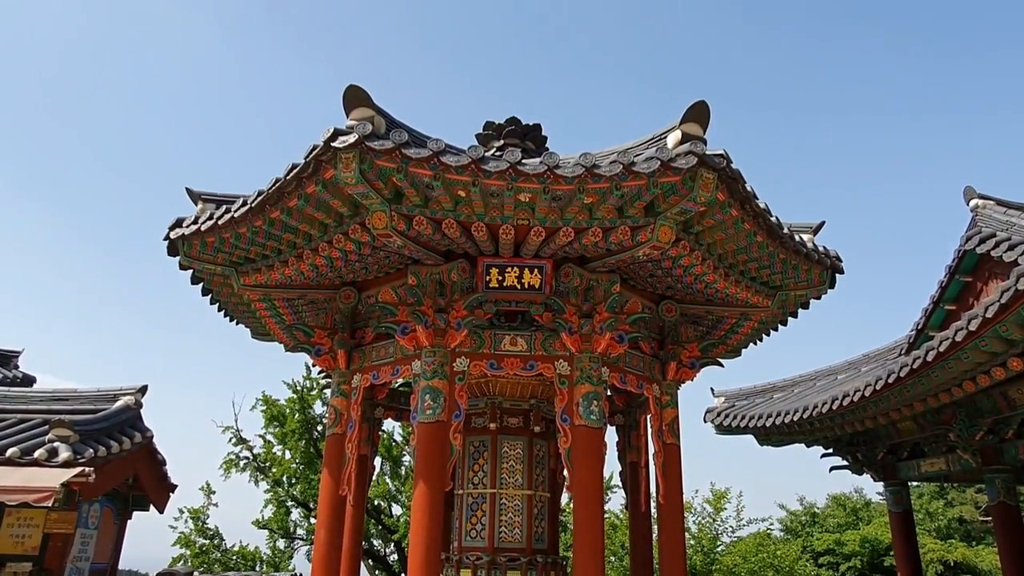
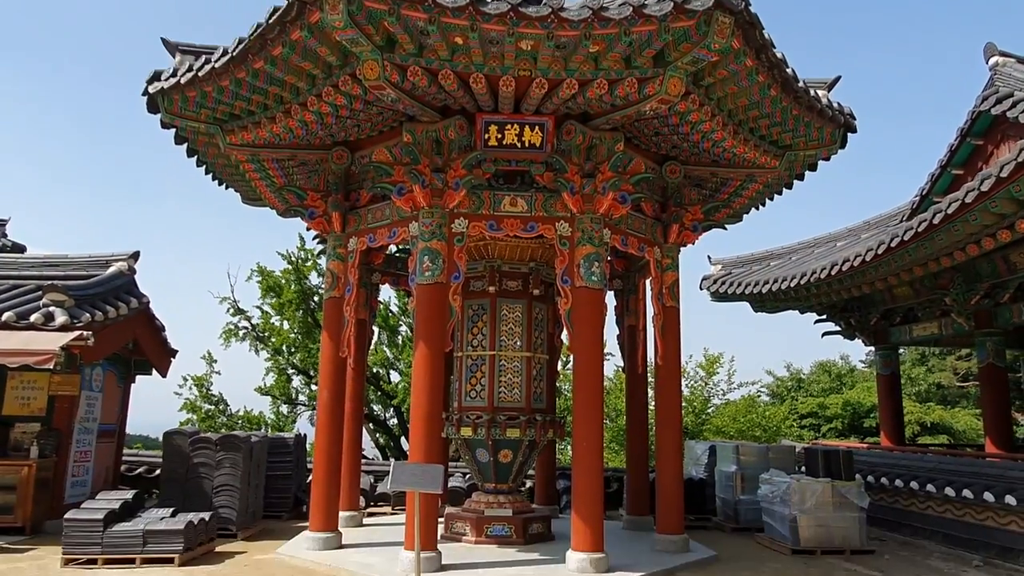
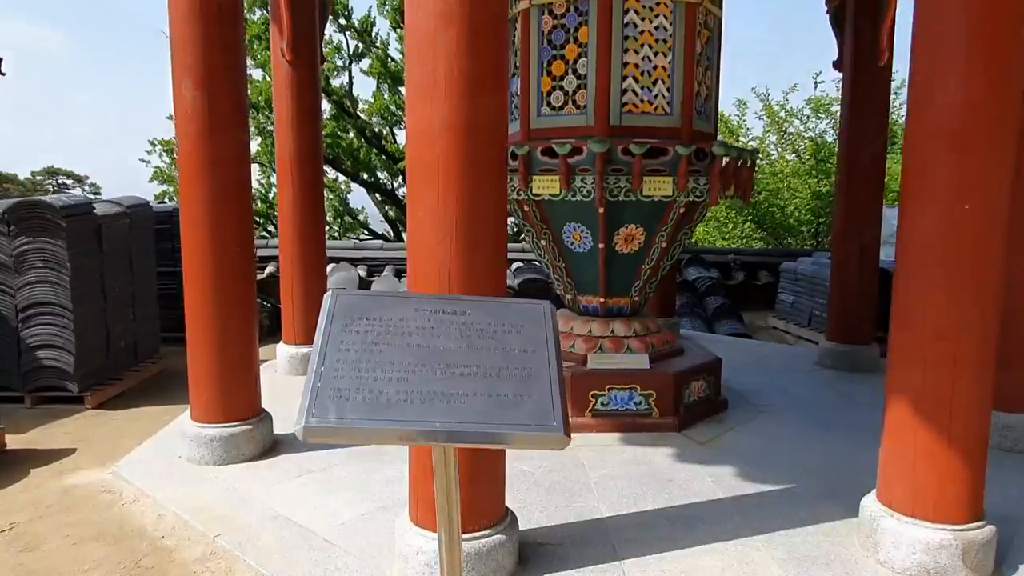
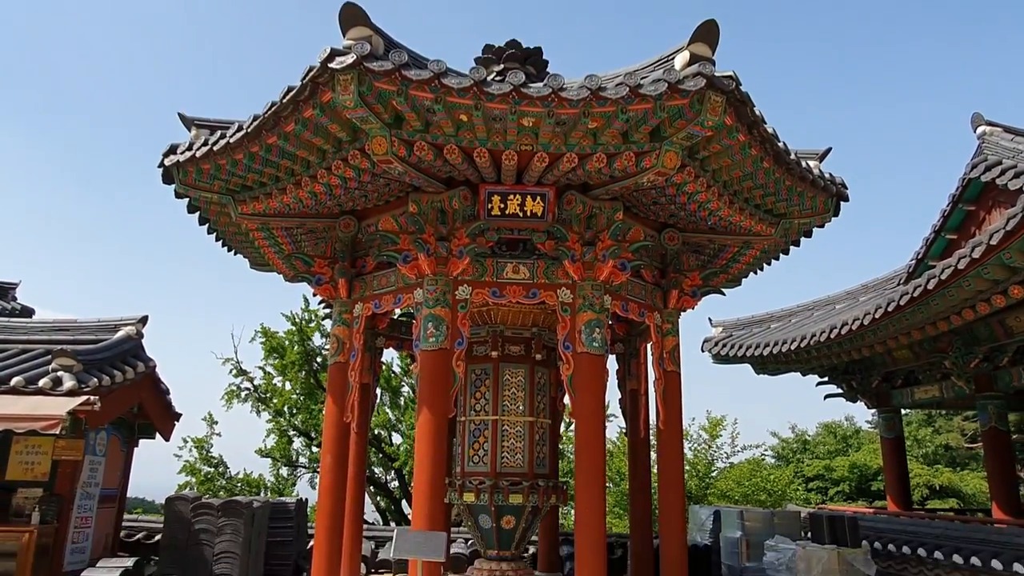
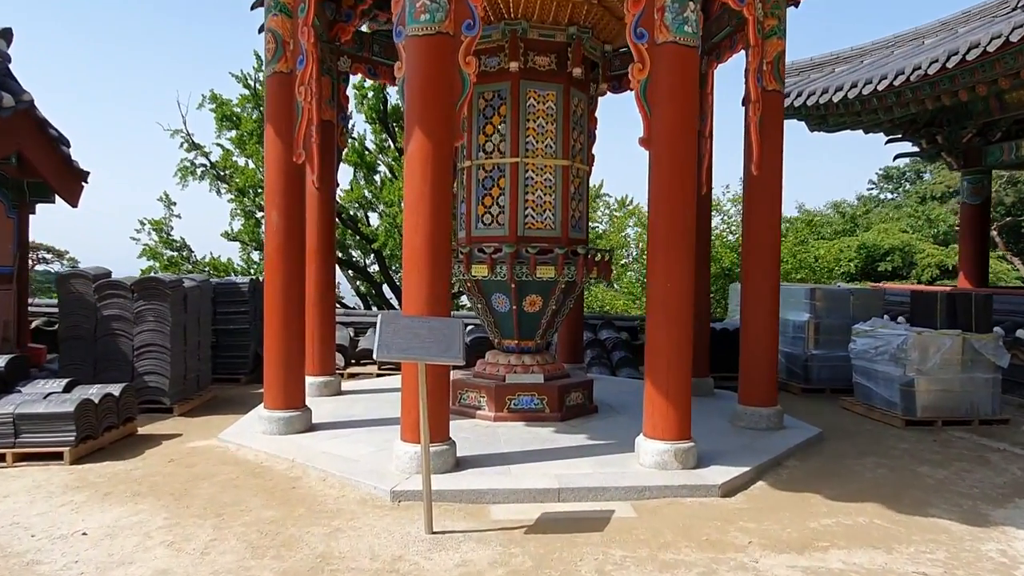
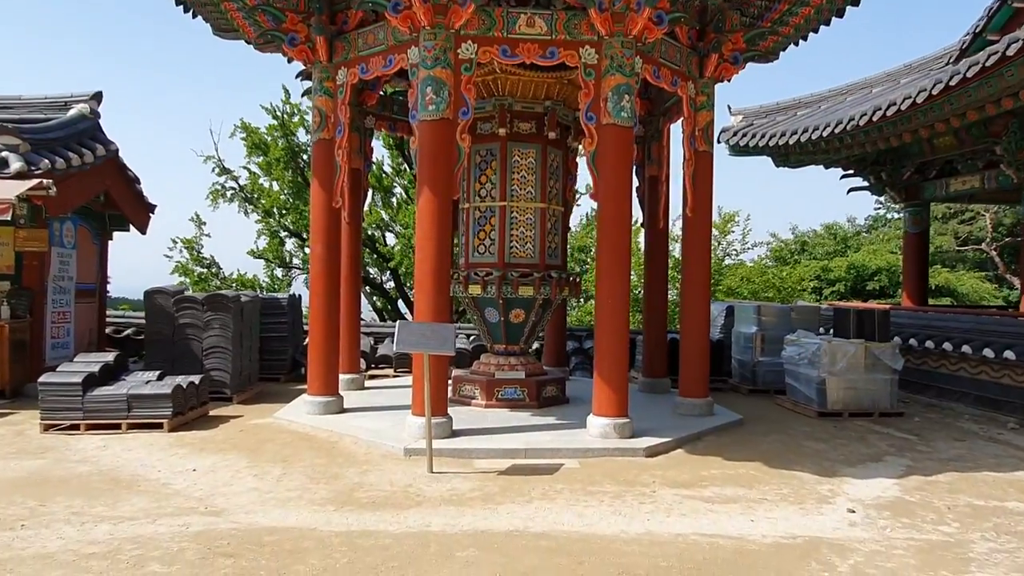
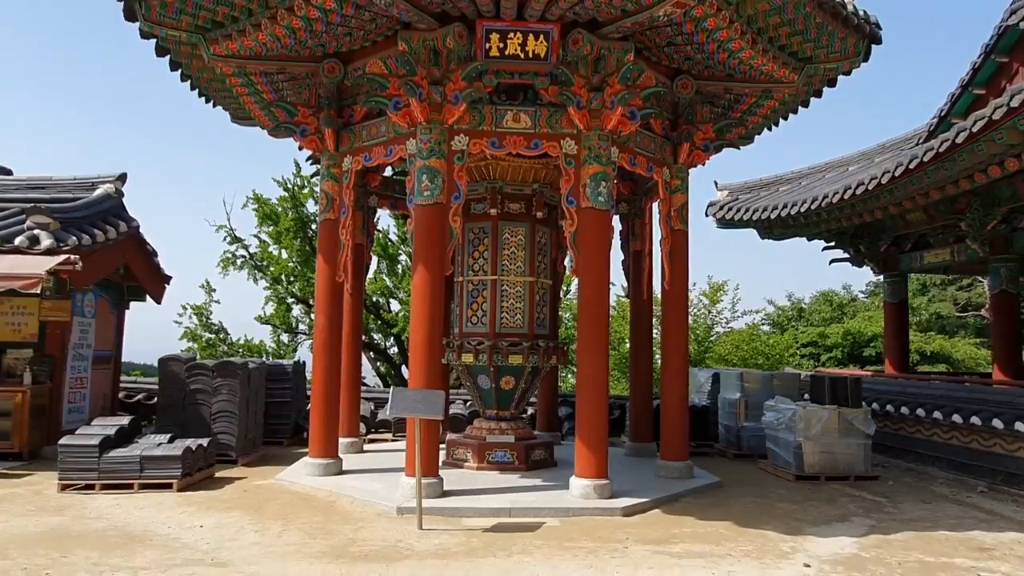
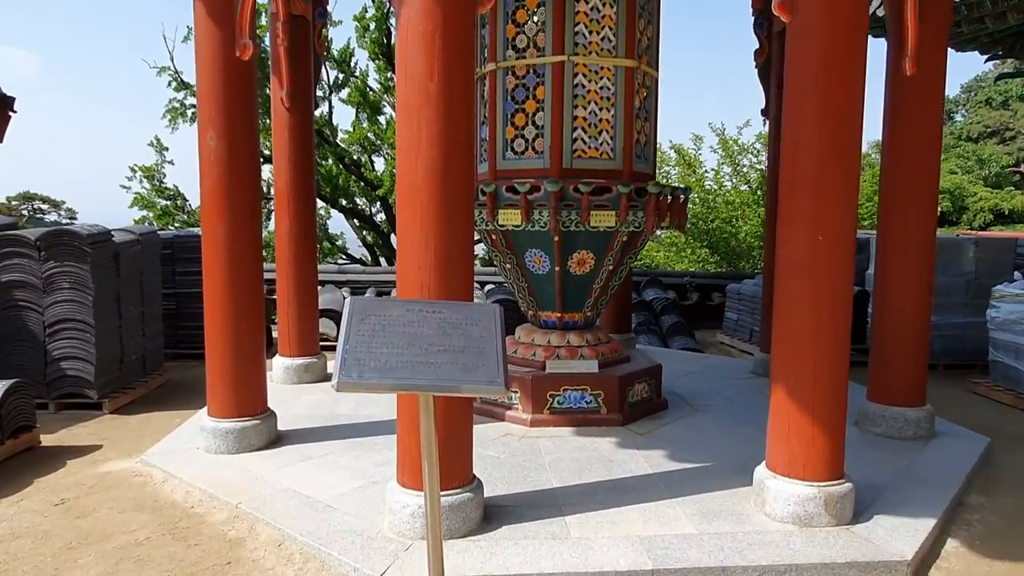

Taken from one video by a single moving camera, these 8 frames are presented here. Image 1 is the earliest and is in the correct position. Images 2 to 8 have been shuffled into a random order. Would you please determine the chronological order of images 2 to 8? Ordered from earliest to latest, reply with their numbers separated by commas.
4, 2, 7, 6, 5, 8, 3
